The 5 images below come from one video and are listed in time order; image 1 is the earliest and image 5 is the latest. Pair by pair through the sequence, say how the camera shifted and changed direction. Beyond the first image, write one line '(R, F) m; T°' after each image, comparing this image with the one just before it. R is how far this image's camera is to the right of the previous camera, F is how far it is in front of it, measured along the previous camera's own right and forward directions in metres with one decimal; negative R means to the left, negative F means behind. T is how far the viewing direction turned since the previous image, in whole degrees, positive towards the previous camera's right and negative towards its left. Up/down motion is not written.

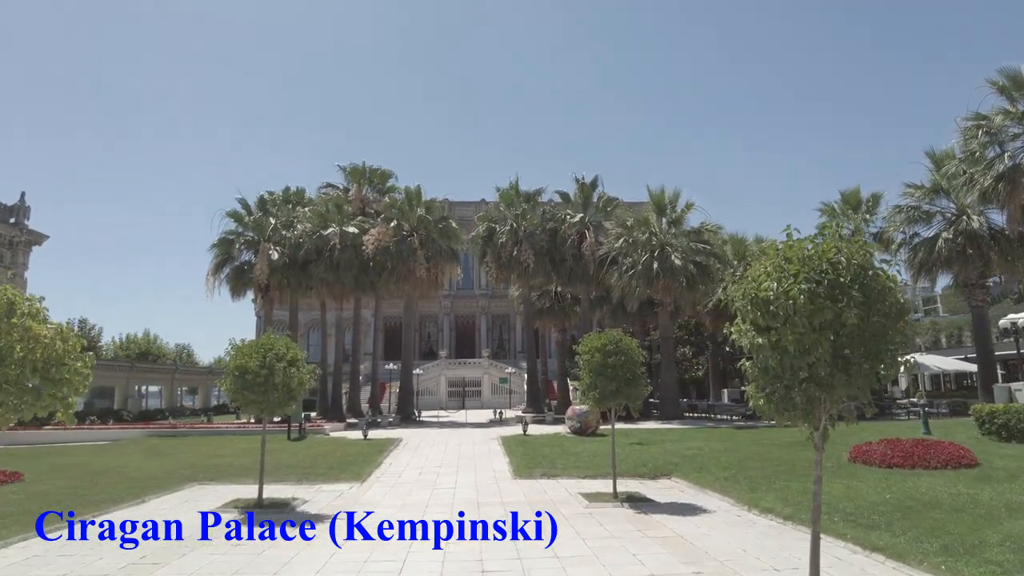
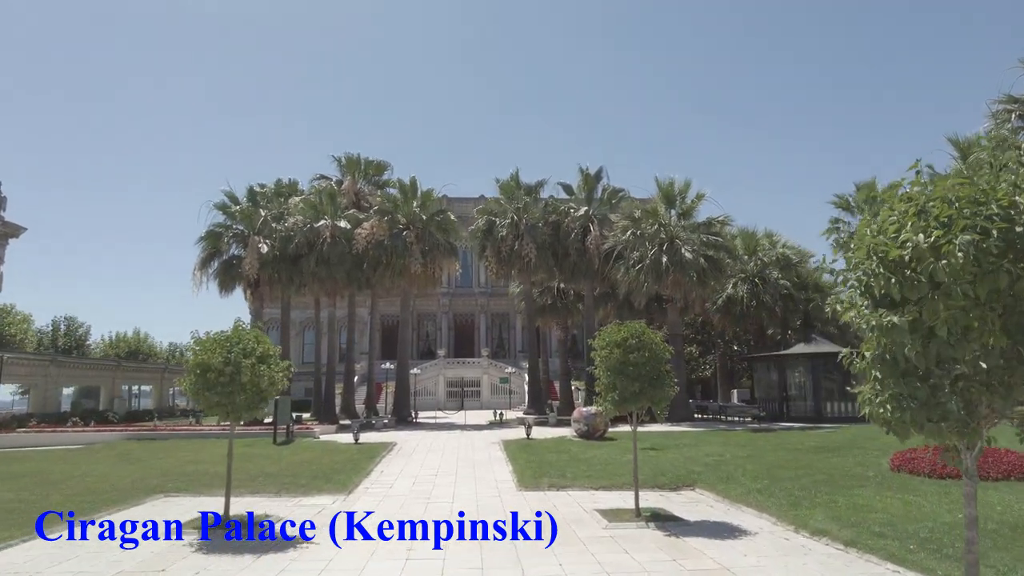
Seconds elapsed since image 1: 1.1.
(-0.1, +1.5) m; 0°
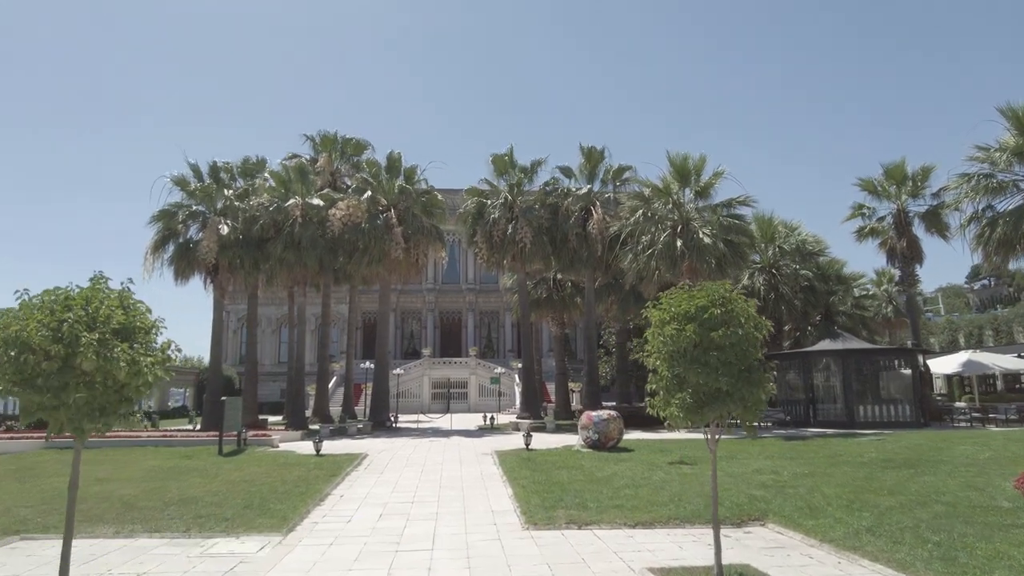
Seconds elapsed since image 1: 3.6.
(-0.2, +3.5) m; +1°
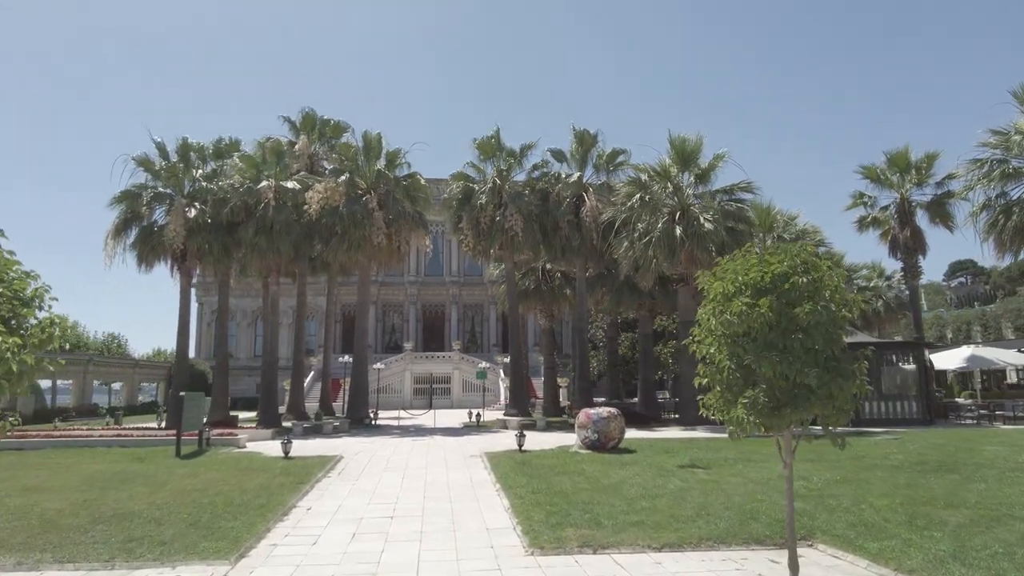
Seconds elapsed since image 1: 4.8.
(-0.2, +1.6) m; +1°
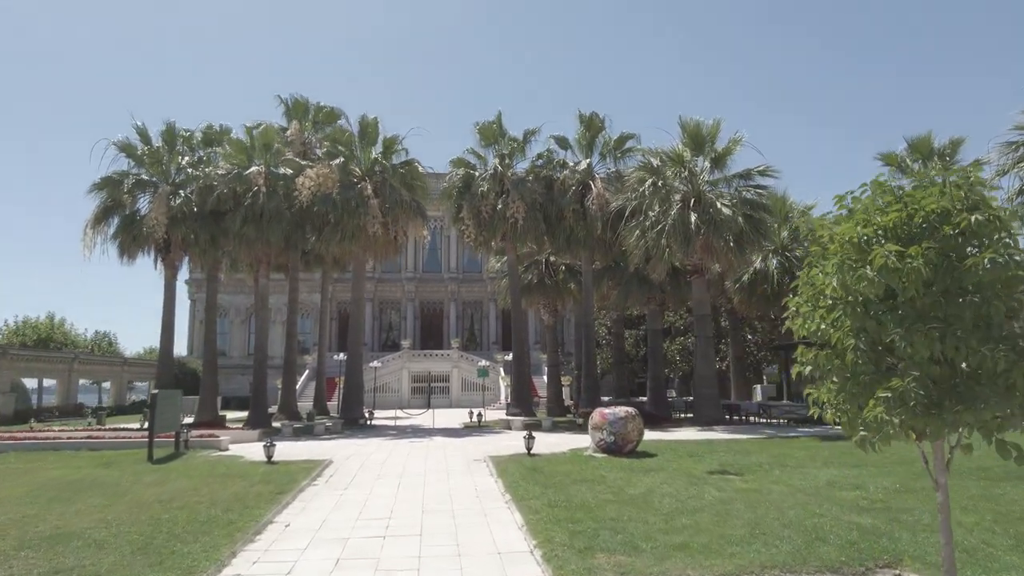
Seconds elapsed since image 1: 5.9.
(-0.2, +1.5) m; 0°
